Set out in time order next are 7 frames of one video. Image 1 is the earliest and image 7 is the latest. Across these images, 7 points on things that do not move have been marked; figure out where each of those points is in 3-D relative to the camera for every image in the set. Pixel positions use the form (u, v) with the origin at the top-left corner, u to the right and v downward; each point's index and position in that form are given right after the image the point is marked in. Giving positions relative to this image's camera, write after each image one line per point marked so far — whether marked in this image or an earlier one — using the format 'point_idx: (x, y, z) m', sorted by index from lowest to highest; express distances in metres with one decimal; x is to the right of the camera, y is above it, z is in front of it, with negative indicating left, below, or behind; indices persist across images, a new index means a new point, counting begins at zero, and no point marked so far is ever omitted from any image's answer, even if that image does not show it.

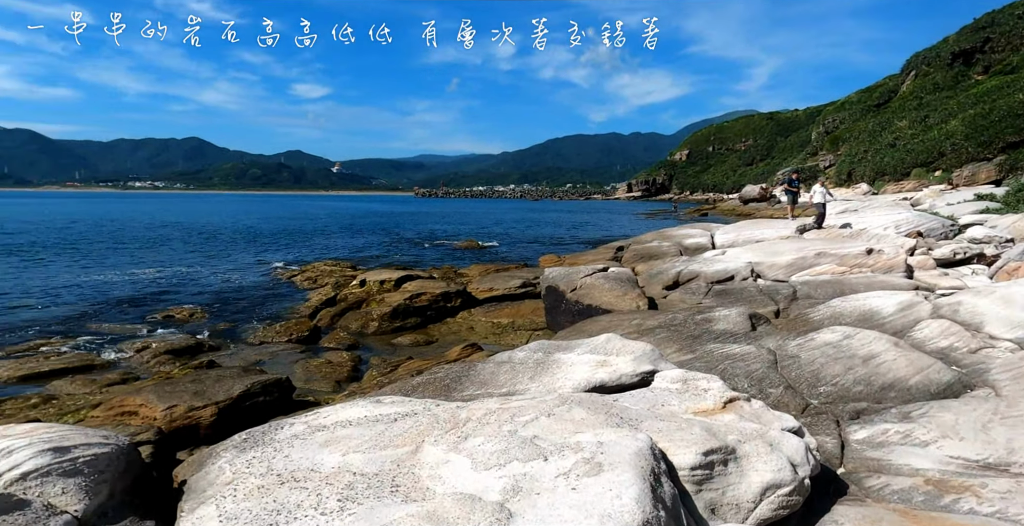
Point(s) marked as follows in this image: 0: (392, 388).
0: (-2.1, -2.1, +11.5) m
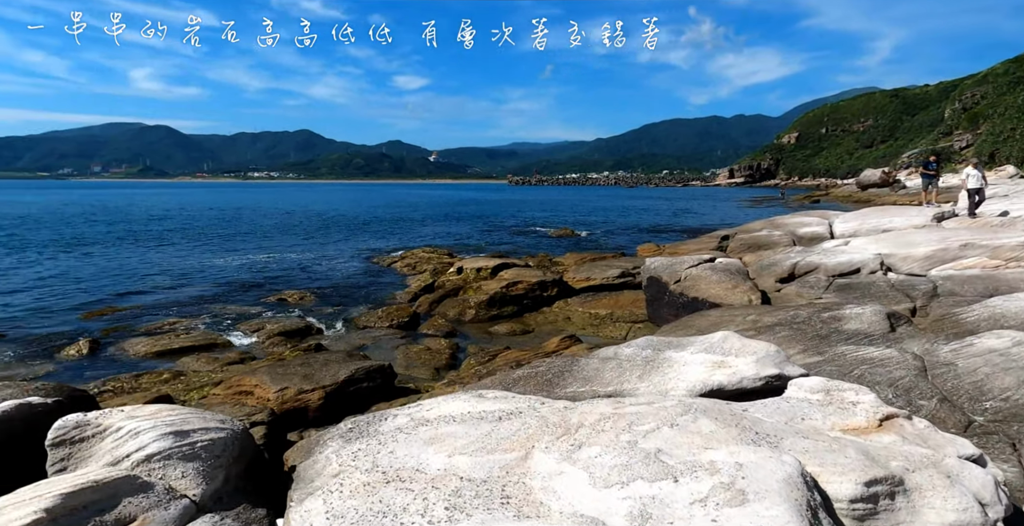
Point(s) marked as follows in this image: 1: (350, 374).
0: (-0.3, -2.0, +11.3) m
1: (-3.4, -2.3, +14.0) m
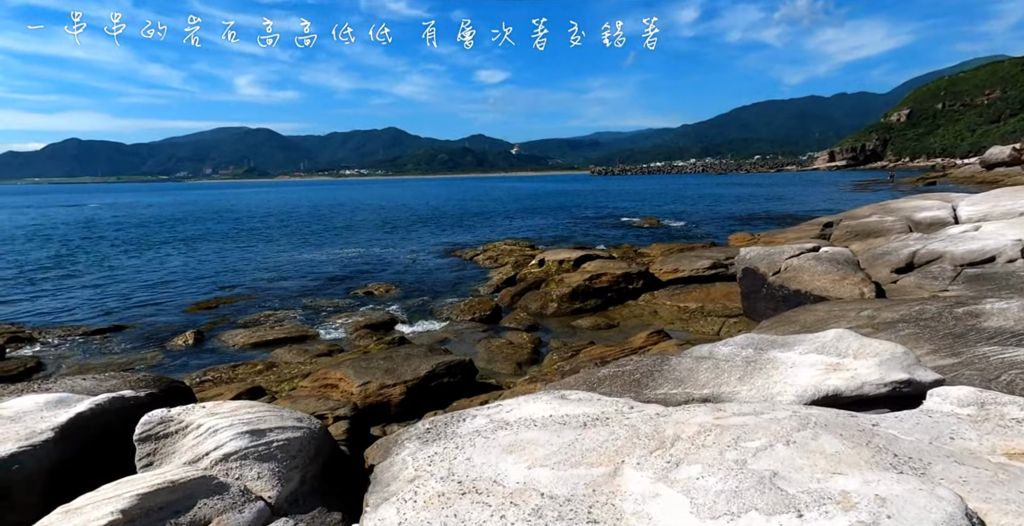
0: (+1.0, -1.8, +10.7) m
1: (-1.7, -2.2, +13.7) m
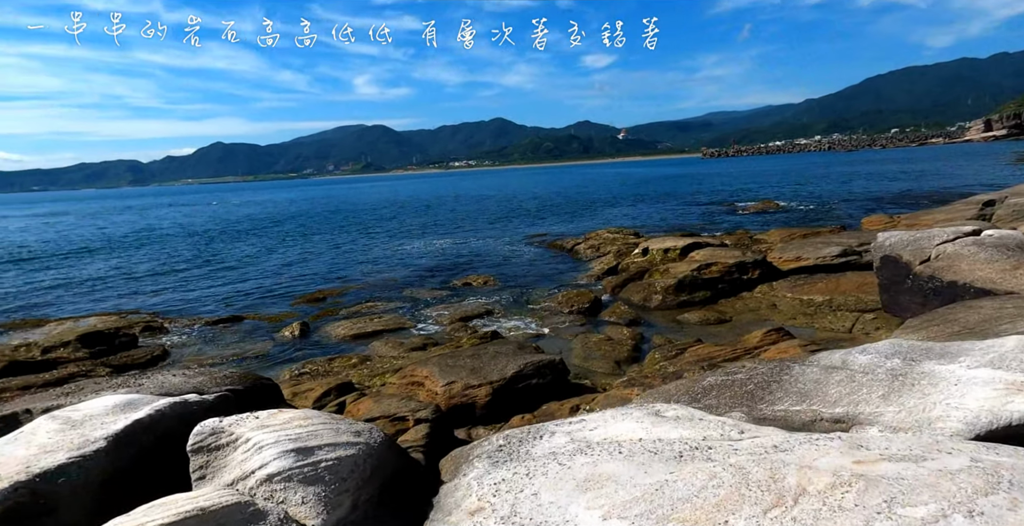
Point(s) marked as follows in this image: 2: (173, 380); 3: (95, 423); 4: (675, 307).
0: (+2.3, -1.7, +9.3) m
1: (+0.1, -2.0, +12.7) m
2: (-5.4, -1.9, +10.9) m
3: (-4.7, -1.8, +7.6) m
4: (+4.8, -1.3, +19.8) m
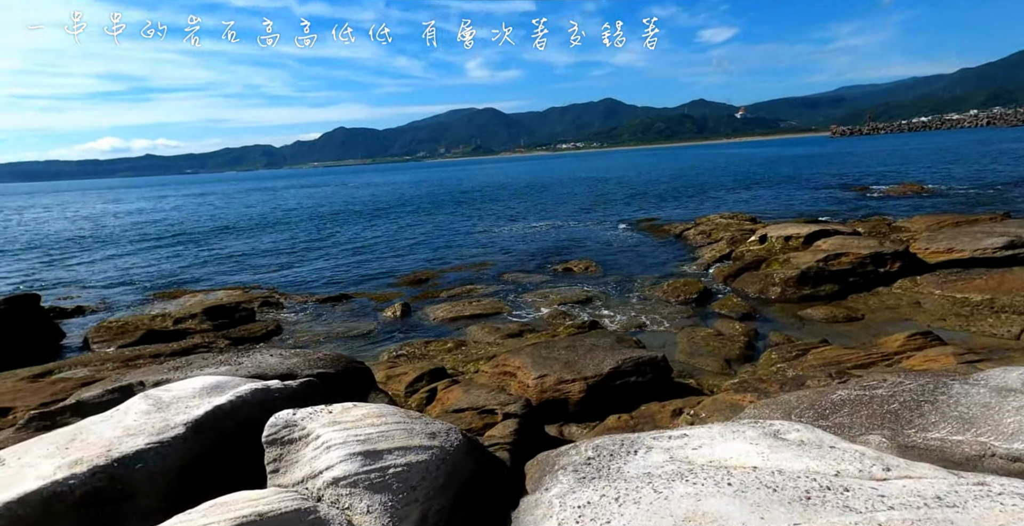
0: (+3.4, -1.6, +8.0) m
1: (+1.8, -1.8, +11.8) m
2: (-3.9, -1.6, +10.9) m
3: (-3.7, -1.6, +7.4) m
4: (+7.6, -1.0, +18.1) m
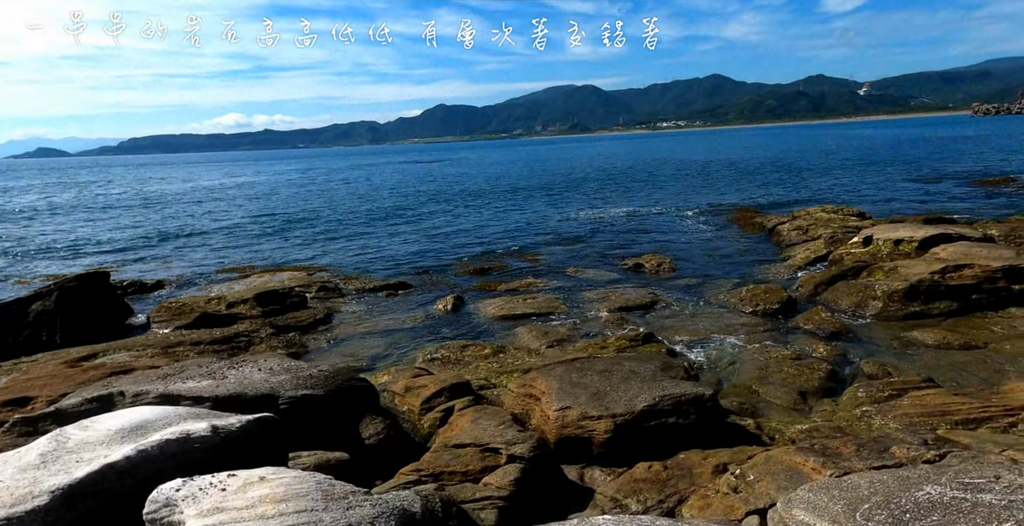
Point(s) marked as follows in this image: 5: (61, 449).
0: (+3.2, -2.0, +6.1) m
1: (+2.1, -2.0, +10.0) m
2: (-3.7, -1.6, +9.9) m
3: (-3.9, -1.7, +6.4) m
4: (+8.7, -1.3, +15.4) m
5: (-4.1, -1.7, +6.4) m
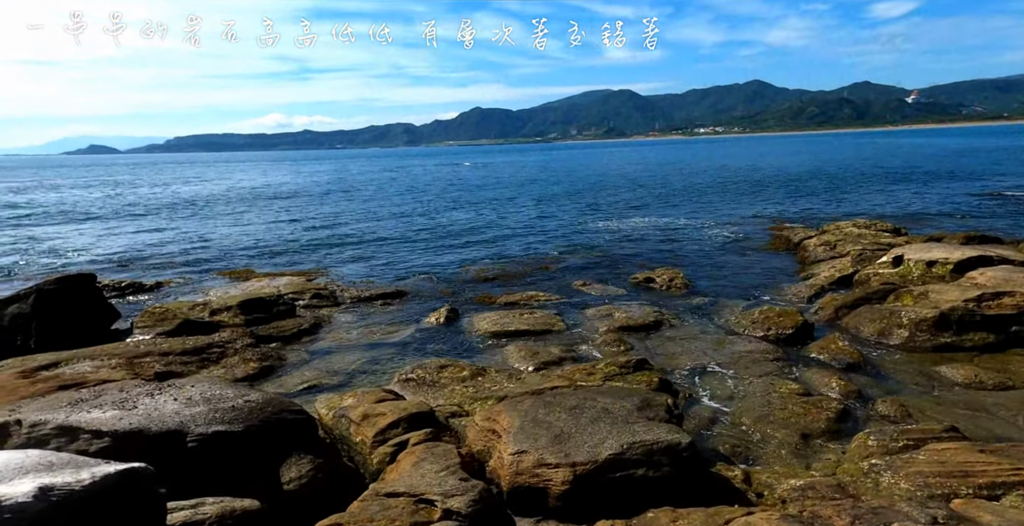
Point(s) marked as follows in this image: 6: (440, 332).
0: (+2.3, -2.4, +4.8) m
1: (+1.4, -2.4, +8.8) m
2: (-4.4, -1.9, +8.9) m
3: (-4.8, -1.9, +5.5) m
4: (+8.3, -1.9, +13.9) m
5: (-5.0, -1.9, +5.5) m
6: (-2.1, -2.1, +19.8) m
